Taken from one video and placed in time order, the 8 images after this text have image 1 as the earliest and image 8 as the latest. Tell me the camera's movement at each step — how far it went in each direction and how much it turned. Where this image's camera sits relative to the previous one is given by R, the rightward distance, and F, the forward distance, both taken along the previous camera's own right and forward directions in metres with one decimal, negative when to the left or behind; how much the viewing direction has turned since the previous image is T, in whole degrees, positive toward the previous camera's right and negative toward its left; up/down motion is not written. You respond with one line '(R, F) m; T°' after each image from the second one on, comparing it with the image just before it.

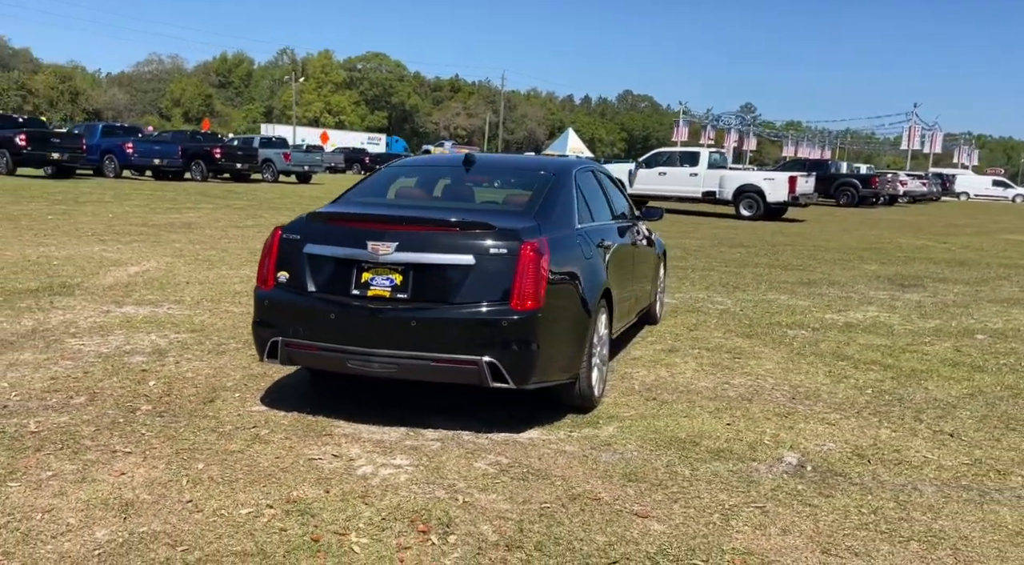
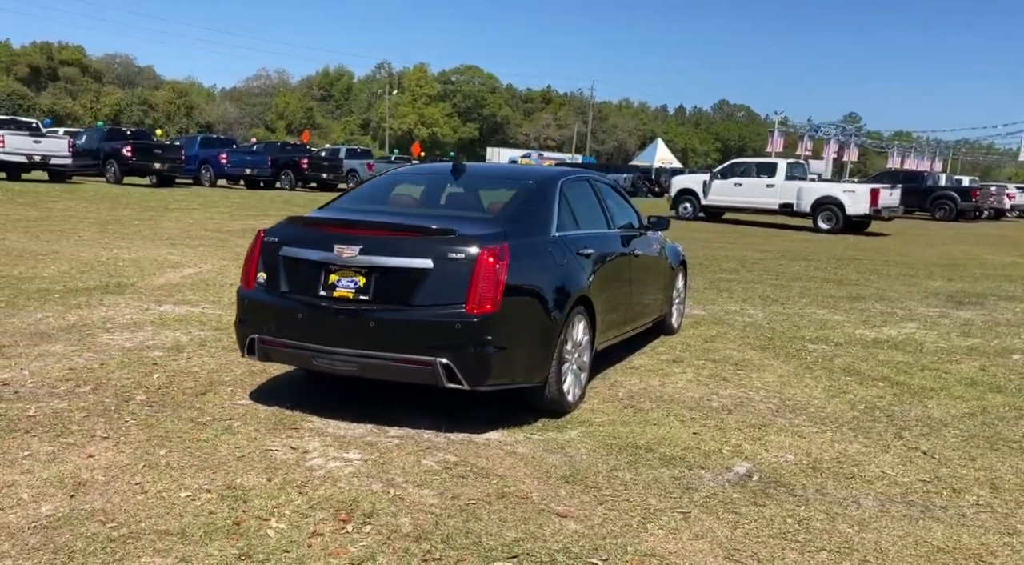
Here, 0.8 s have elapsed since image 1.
(+0.7, -0.1) m; -6°
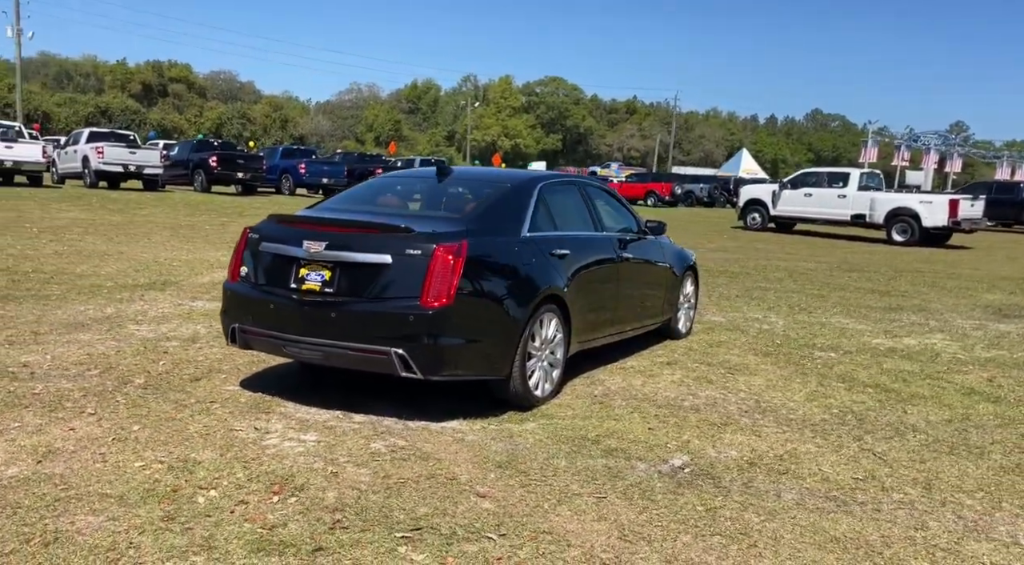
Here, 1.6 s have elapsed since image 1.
(+0.7, -0.2) m; -6°
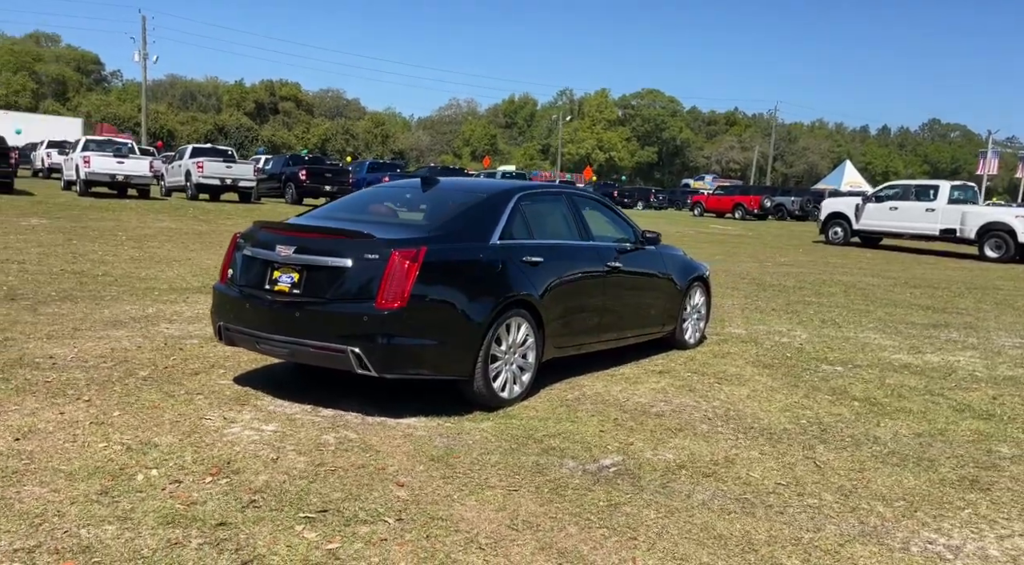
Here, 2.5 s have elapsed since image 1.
(+0.8, -0.2) m; -7°
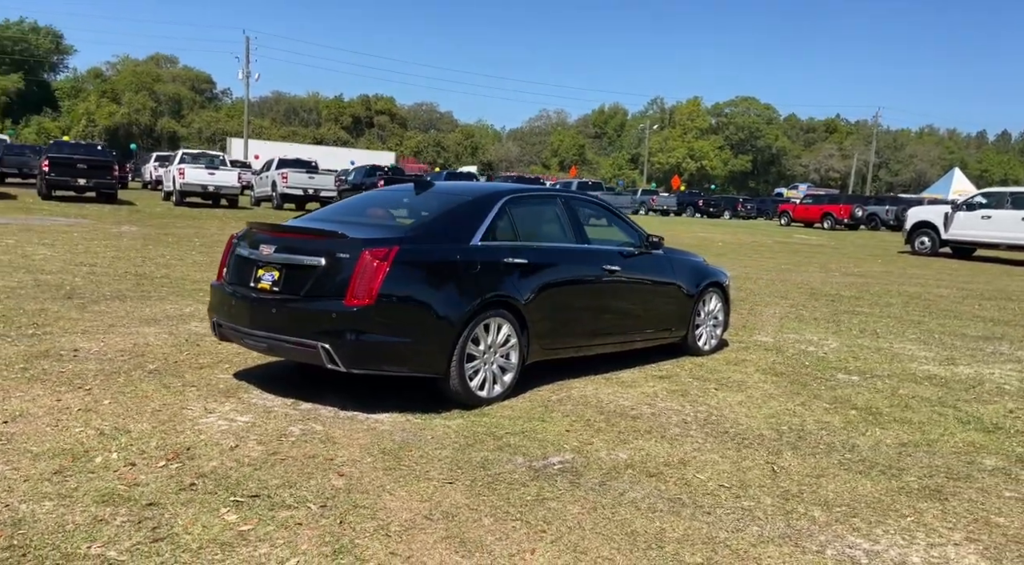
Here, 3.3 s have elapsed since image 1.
(+0.7, 0.0) m; -6°
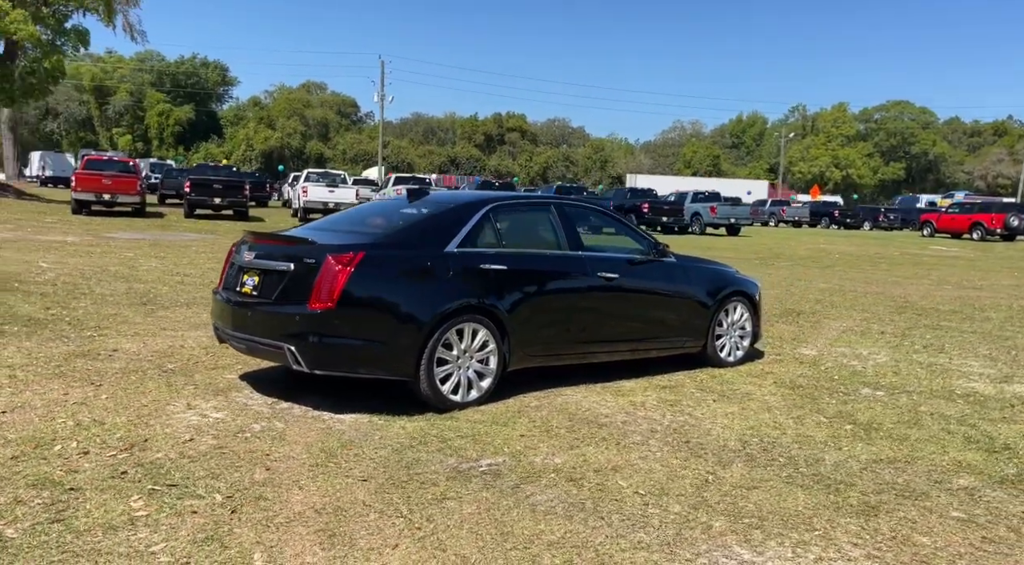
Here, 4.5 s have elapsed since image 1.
(+1.1, 0.0) m; -9°
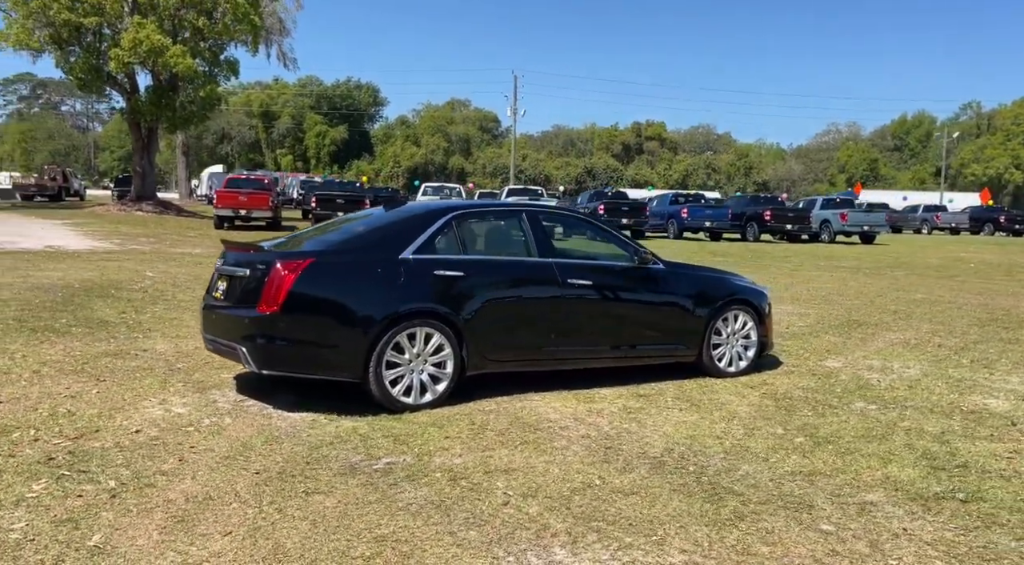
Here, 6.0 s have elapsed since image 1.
(+1.3, 0.0) m; -10°
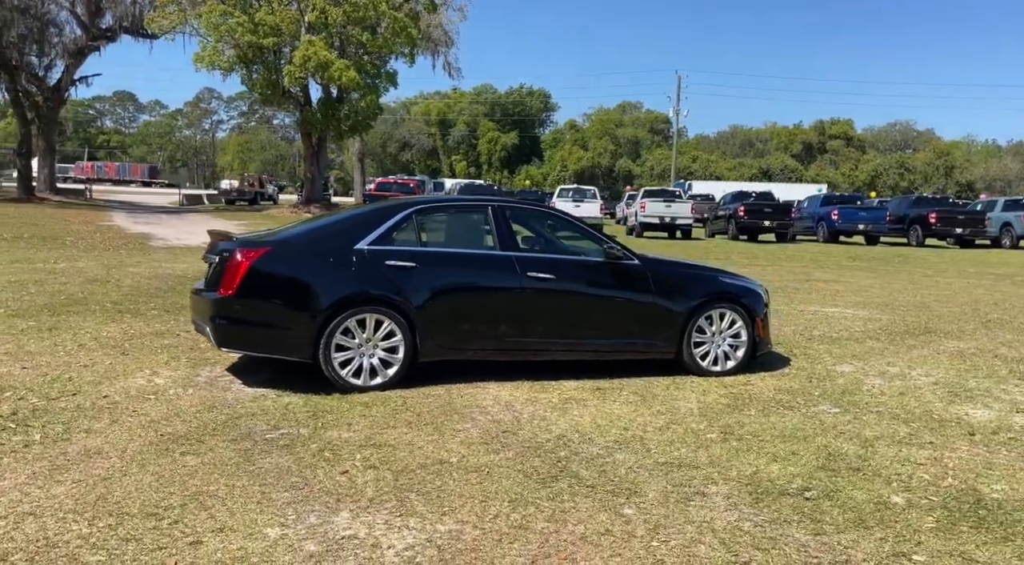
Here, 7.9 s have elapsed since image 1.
(+1.7, 0.0) m; -12°
